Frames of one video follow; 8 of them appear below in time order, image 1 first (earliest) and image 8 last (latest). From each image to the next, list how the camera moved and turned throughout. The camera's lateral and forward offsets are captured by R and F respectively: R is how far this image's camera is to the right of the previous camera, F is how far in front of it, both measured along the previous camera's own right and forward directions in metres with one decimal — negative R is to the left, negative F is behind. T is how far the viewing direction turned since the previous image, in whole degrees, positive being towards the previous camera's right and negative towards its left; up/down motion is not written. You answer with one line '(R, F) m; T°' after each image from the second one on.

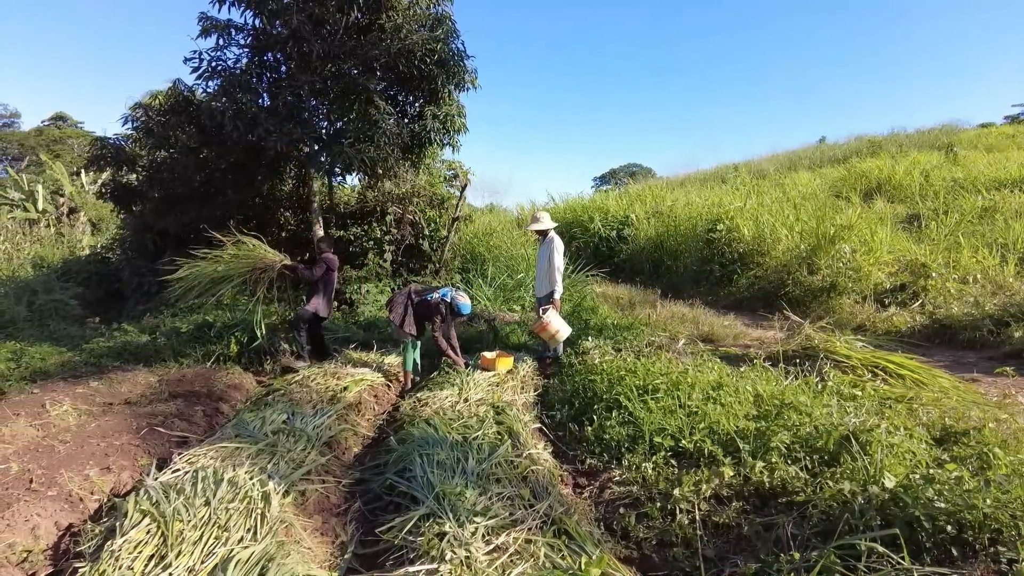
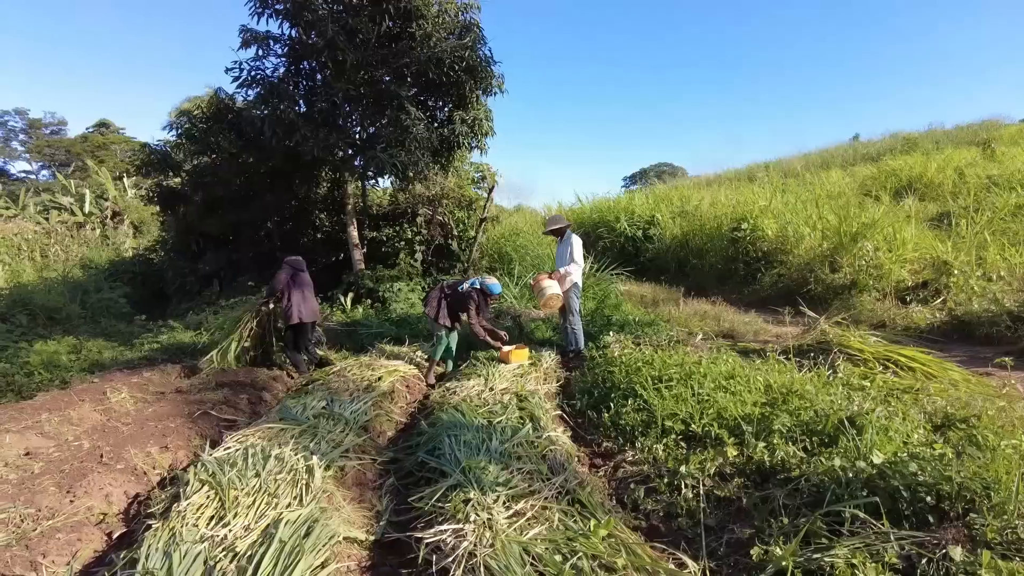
(0.0, -0.2) m; -3°
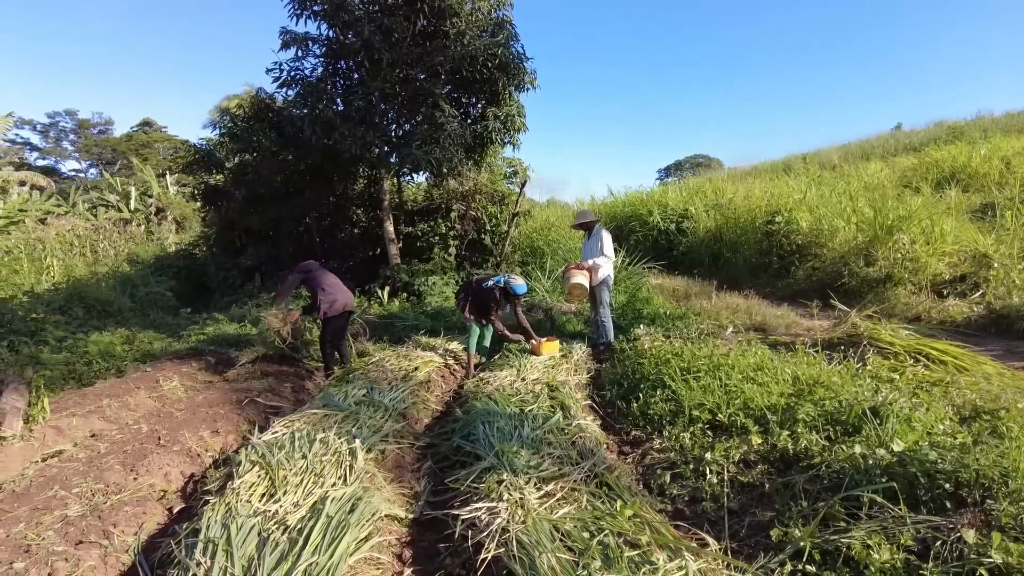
(0.0, -0.1) m; -3°
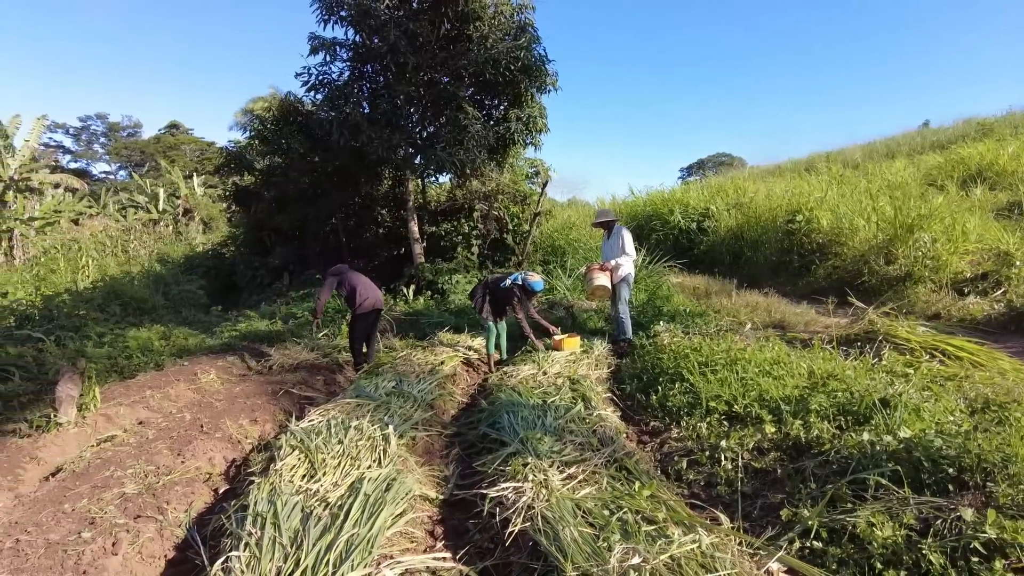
(0.0, -0.2) m; -2°
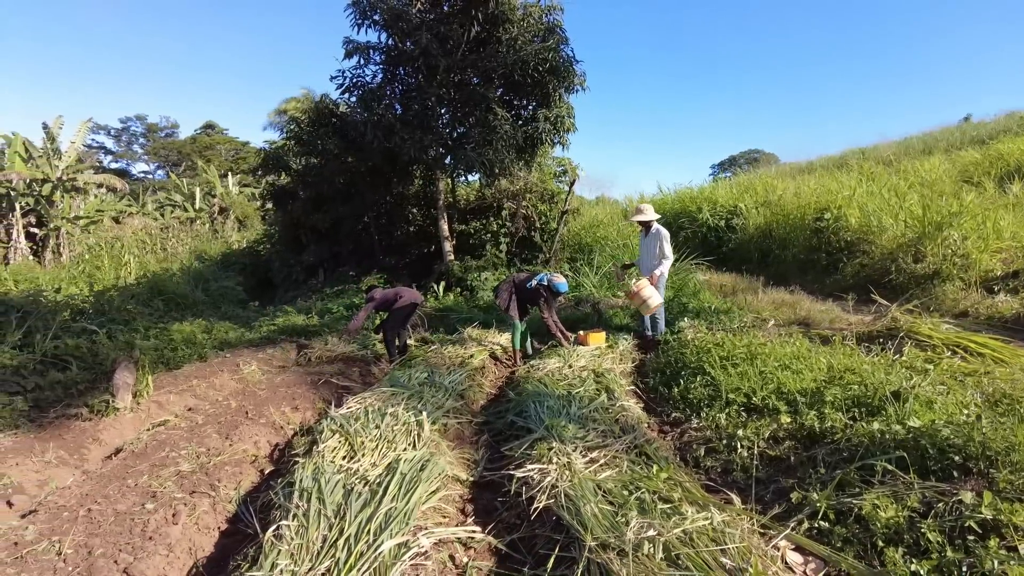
(0.0, -0.2) m; -2°
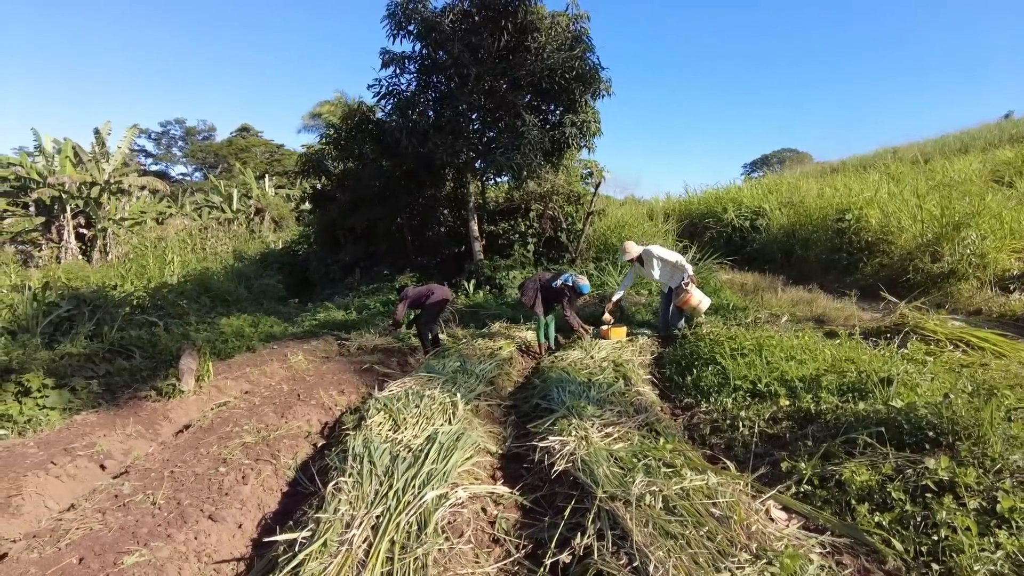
(0.0, -0.4) m; -3°
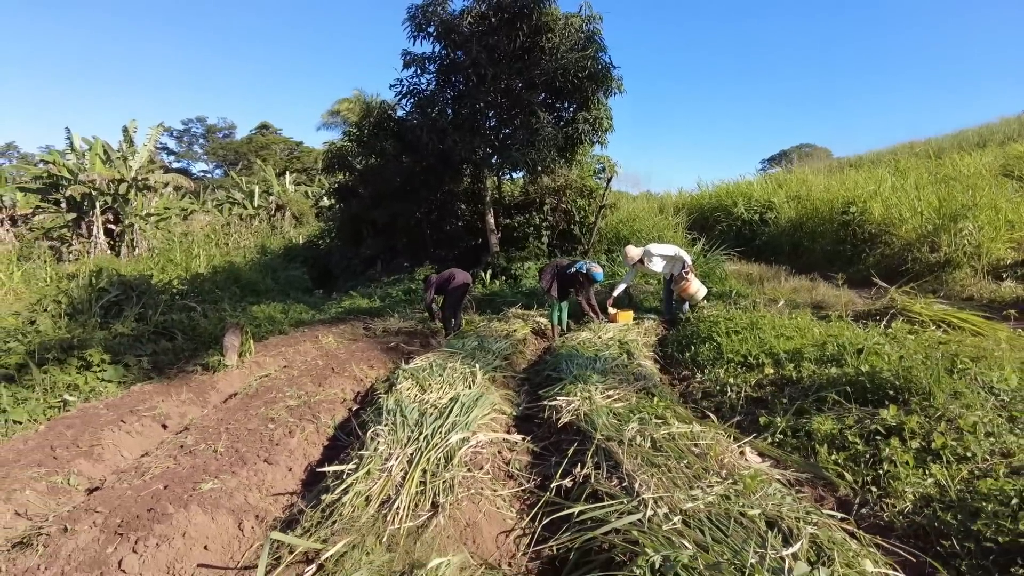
(0.0, -0.4) m; -1°
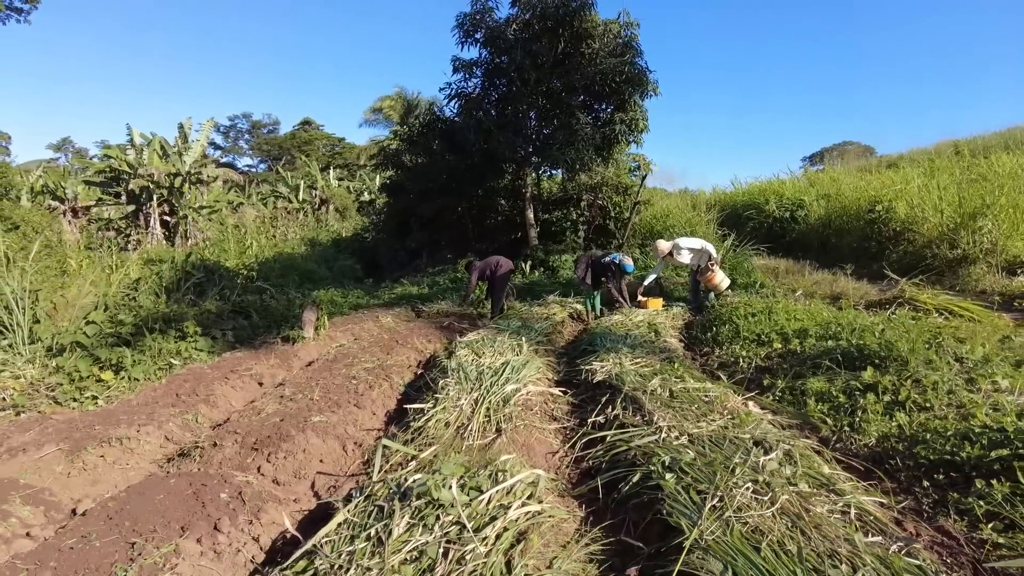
(-0.1, -0.7) m; -3°
